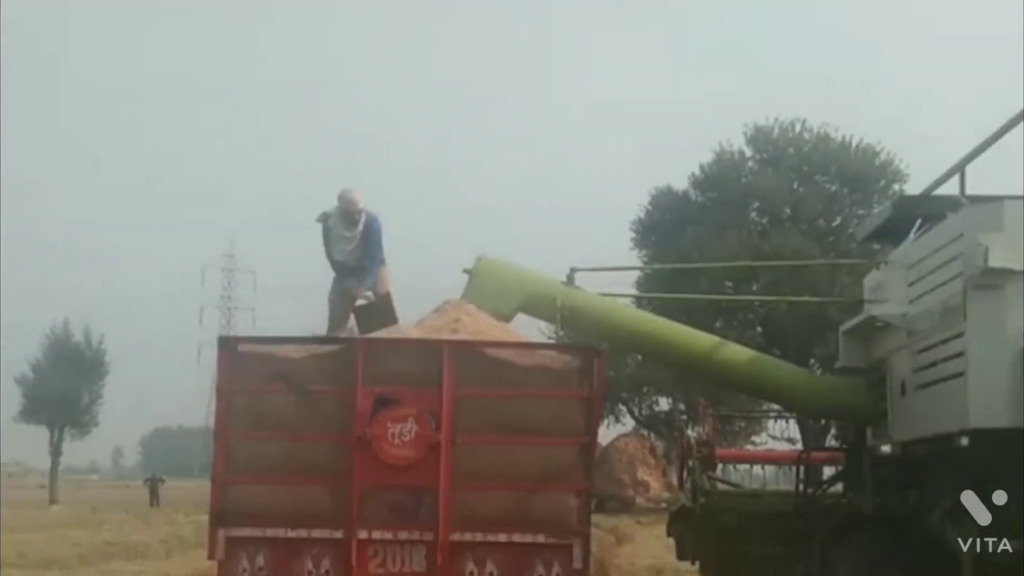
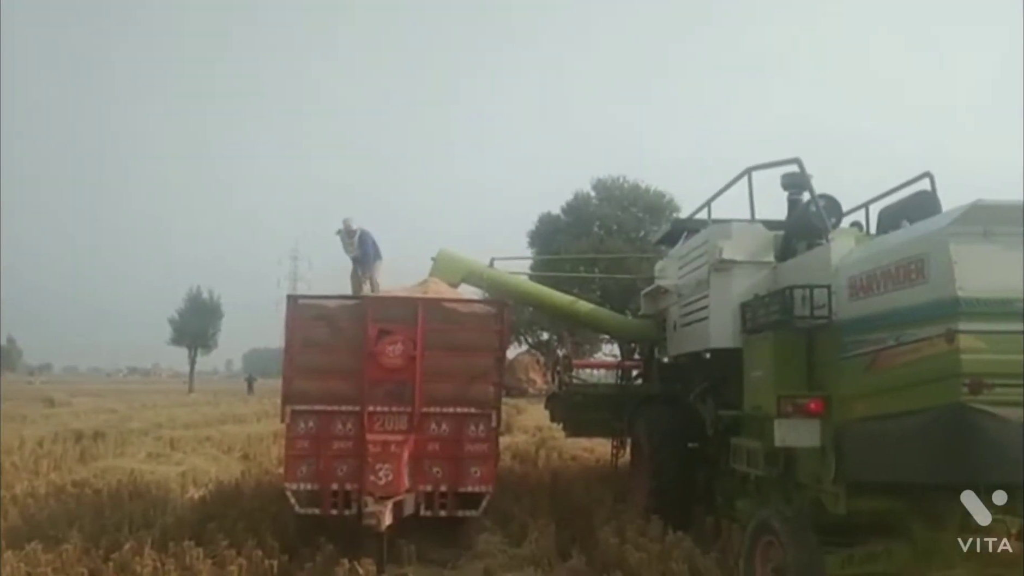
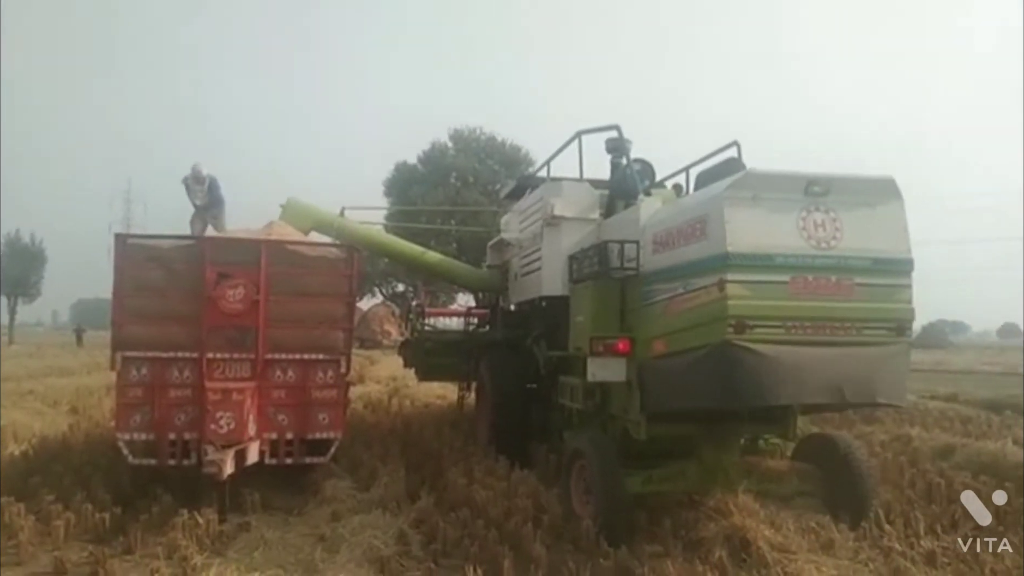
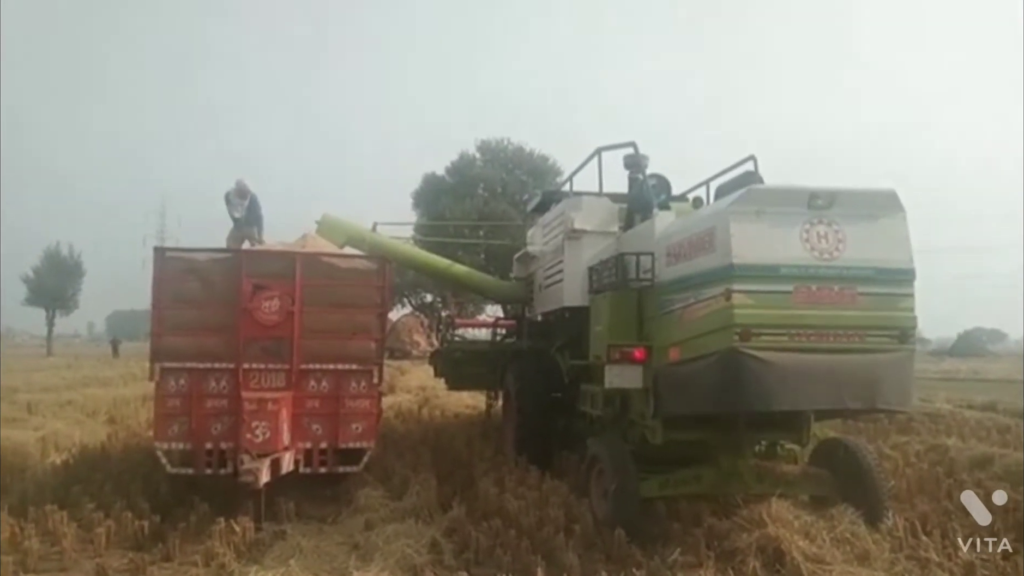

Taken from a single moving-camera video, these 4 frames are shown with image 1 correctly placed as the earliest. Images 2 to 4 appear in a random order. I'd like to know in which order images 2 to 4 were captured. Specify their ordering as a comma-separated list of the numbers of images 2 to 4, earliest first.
2, 3, 4
